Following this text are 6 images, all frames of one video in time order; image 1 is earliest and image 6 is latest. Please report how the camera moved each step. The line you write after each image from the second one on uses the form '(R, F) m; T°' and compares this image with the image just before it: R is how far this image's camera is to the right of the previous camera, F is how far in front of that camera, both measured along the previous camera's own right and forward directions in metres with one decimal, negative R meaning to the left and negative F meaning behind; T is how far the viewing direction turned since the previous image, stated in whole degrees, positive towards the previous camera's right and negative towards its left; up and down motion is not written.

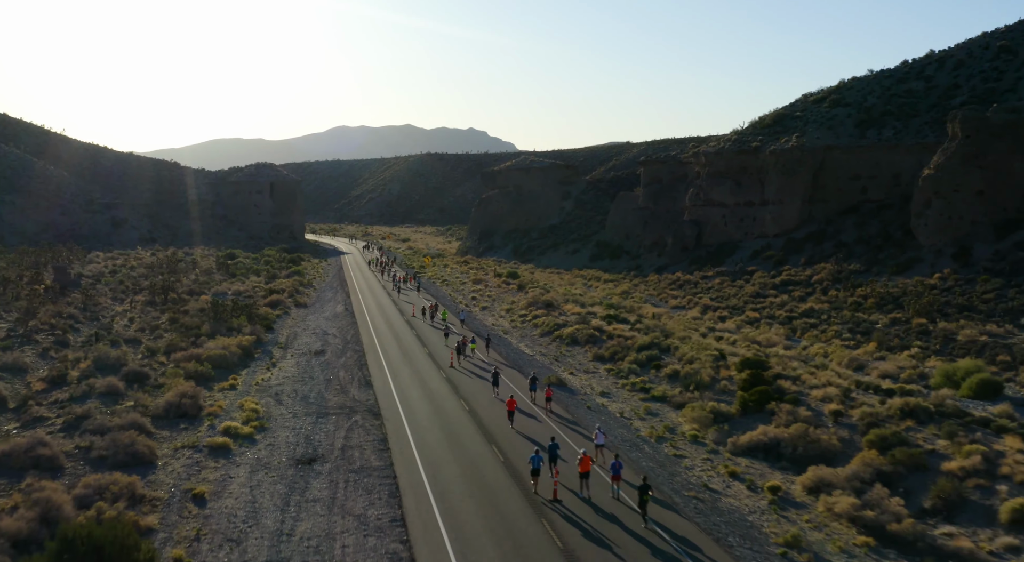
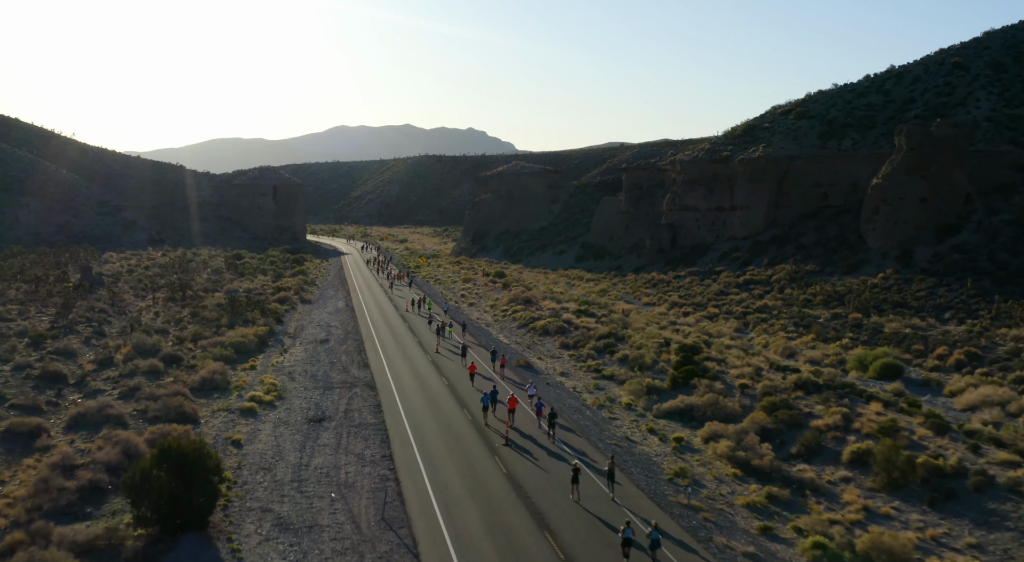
(+0.9, -3.9) m; 0°
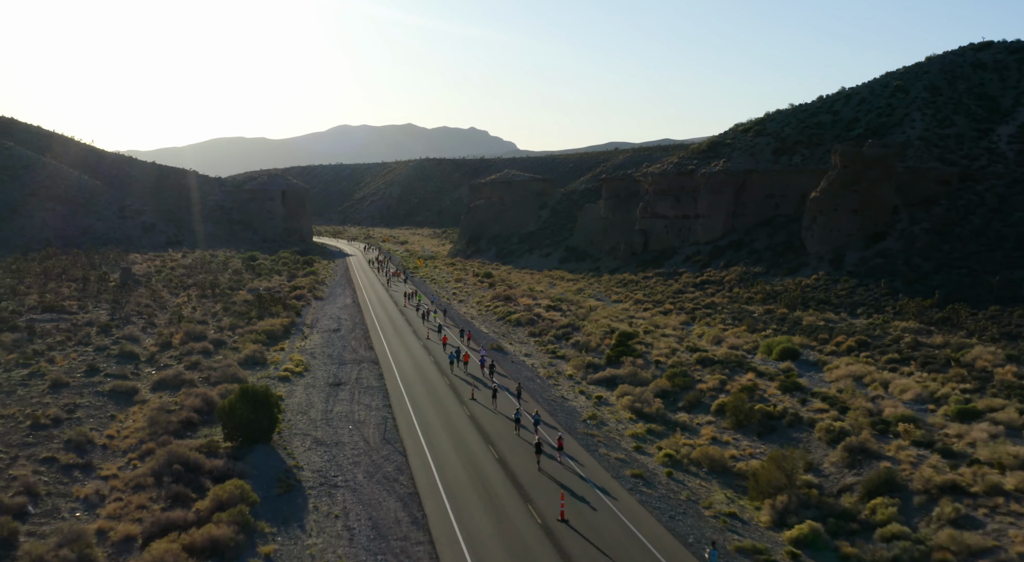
(+1.2, -6.4) m; 0°
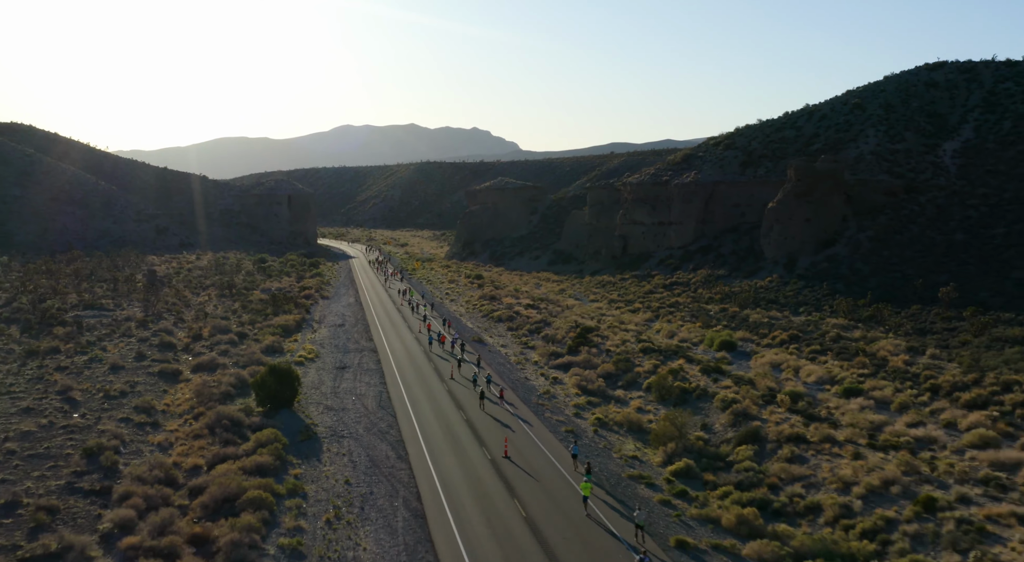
(+1.3, -5.5) m; 0°
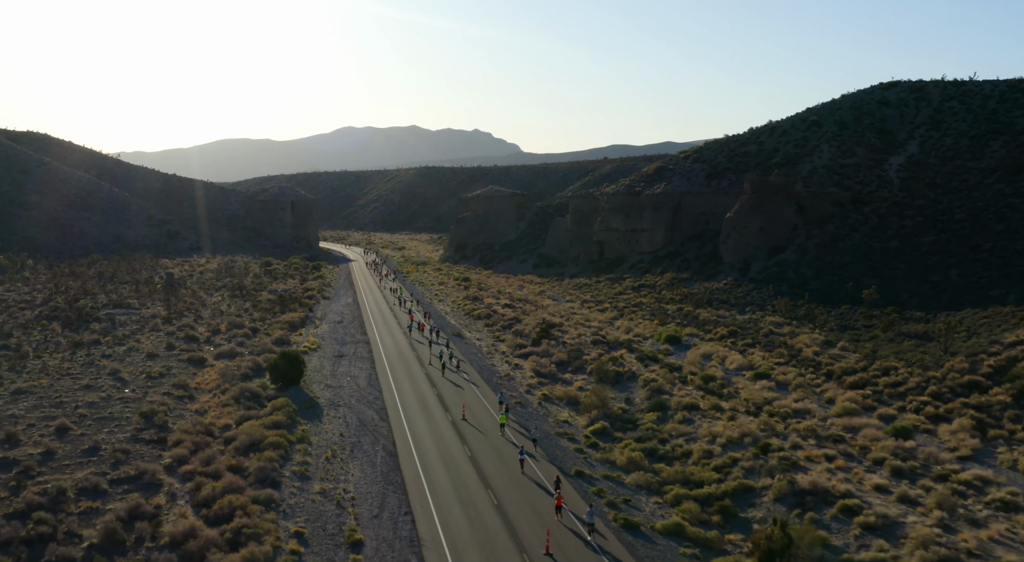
(+1.7, -5.9) m; 0°
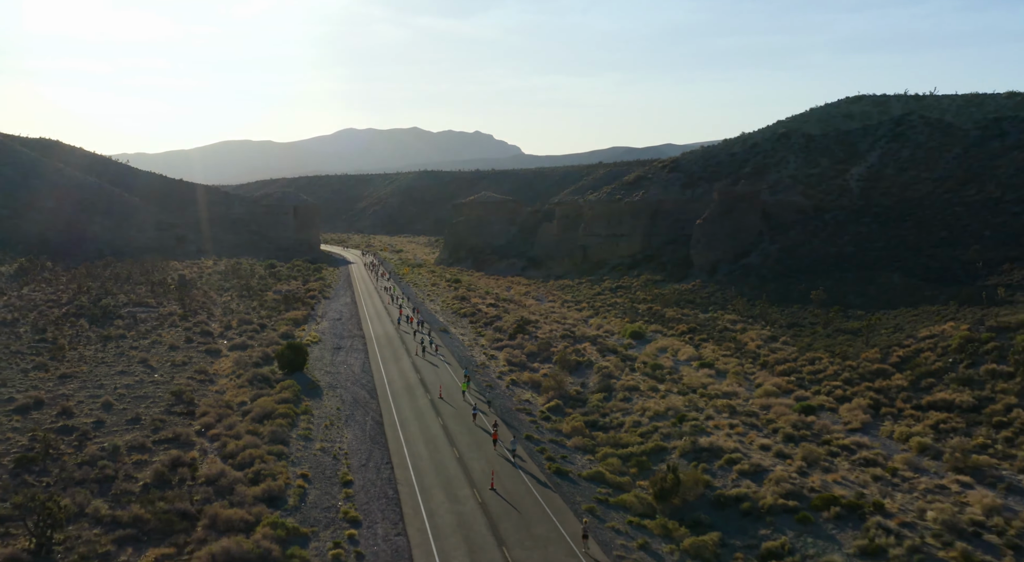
(+1.4, -5.0) m; 0°
